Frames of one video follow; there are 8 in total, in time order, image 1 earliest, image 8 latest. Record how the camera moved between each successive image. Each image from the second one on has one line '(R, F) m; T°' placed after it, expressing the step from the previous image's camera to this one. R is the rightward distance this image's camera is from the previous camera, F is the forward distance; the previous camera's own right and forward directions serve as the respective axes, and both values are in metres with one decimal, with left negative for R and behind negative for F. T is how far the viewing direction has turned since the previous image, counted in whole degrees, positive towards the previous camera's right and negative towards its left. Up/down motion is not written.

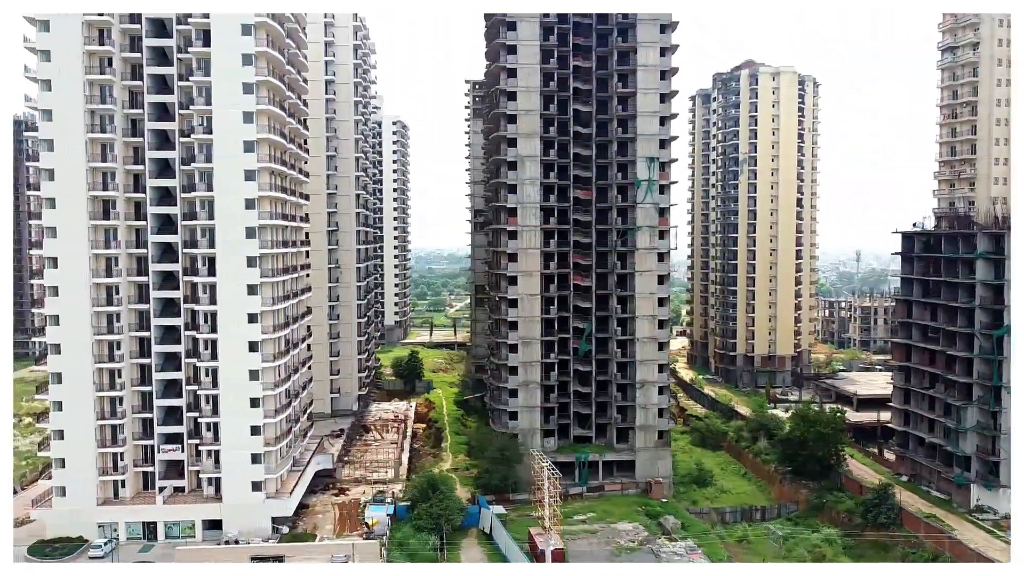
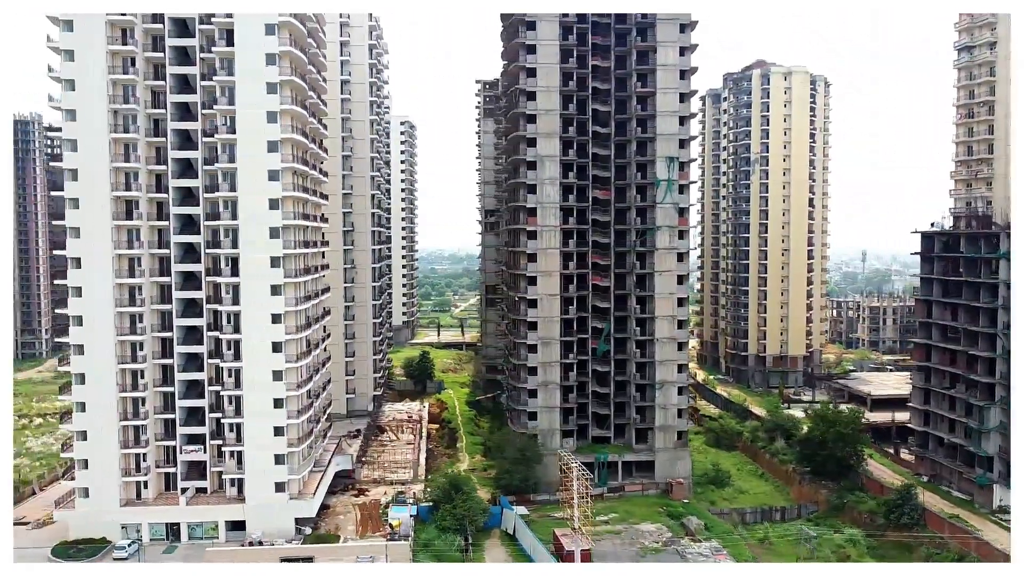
(-1.1, +0.1) m; 0°
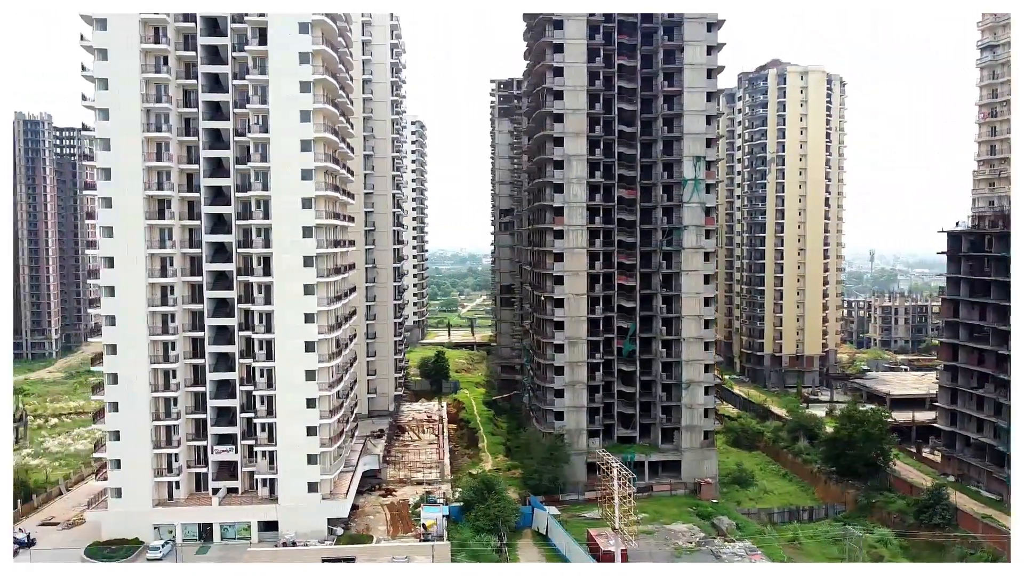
(-1.5, +0.1) m; 0°
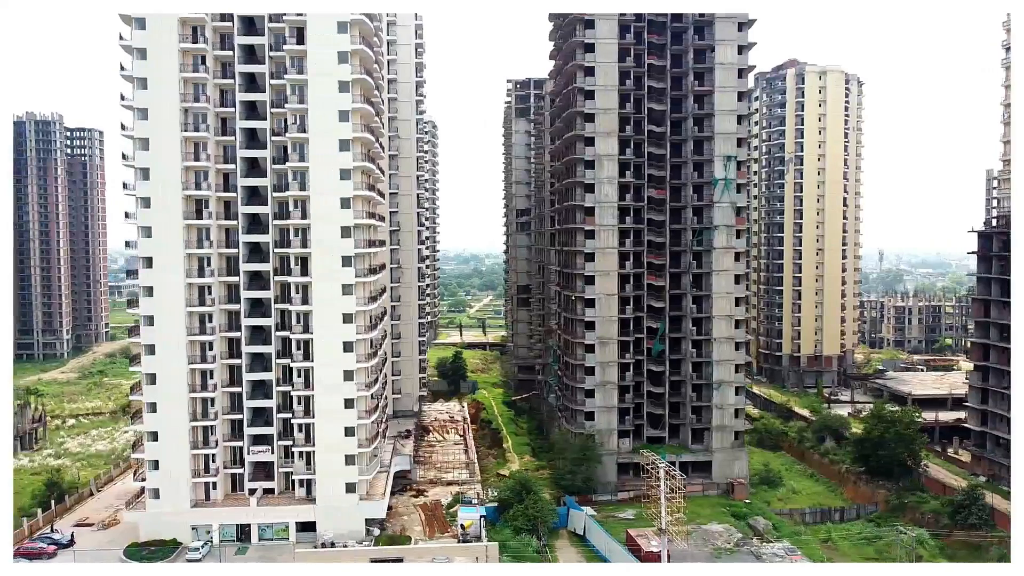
(-1.8, +0.1) m; 0°
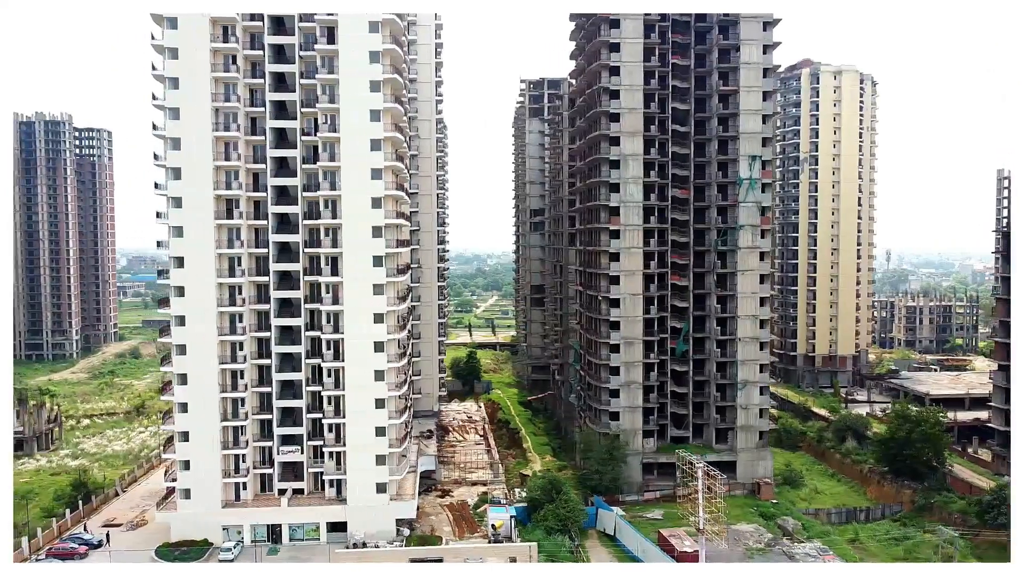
(-1.4, 0.0) m; 0°
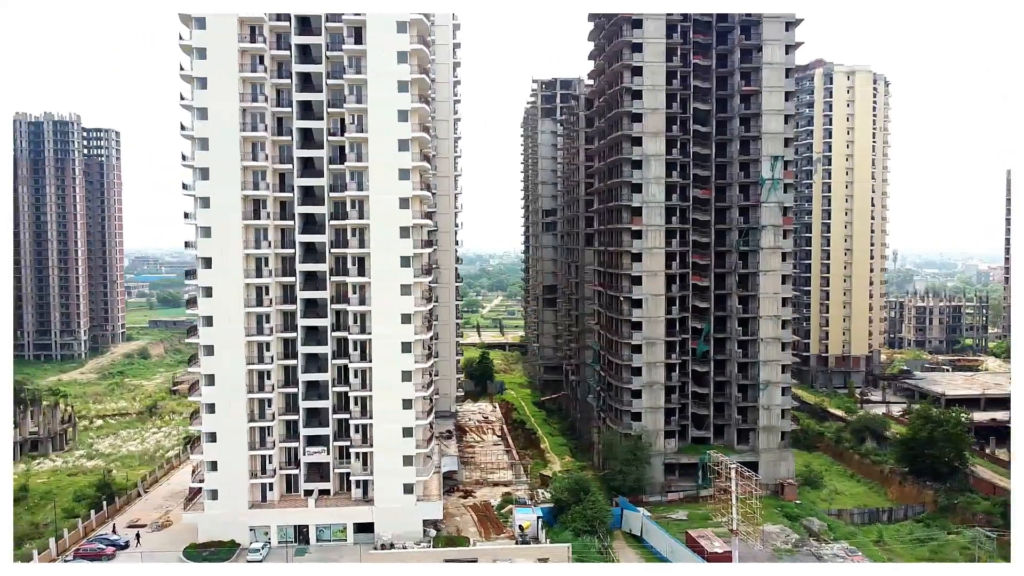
(-1.3, +0.1) m; 0°
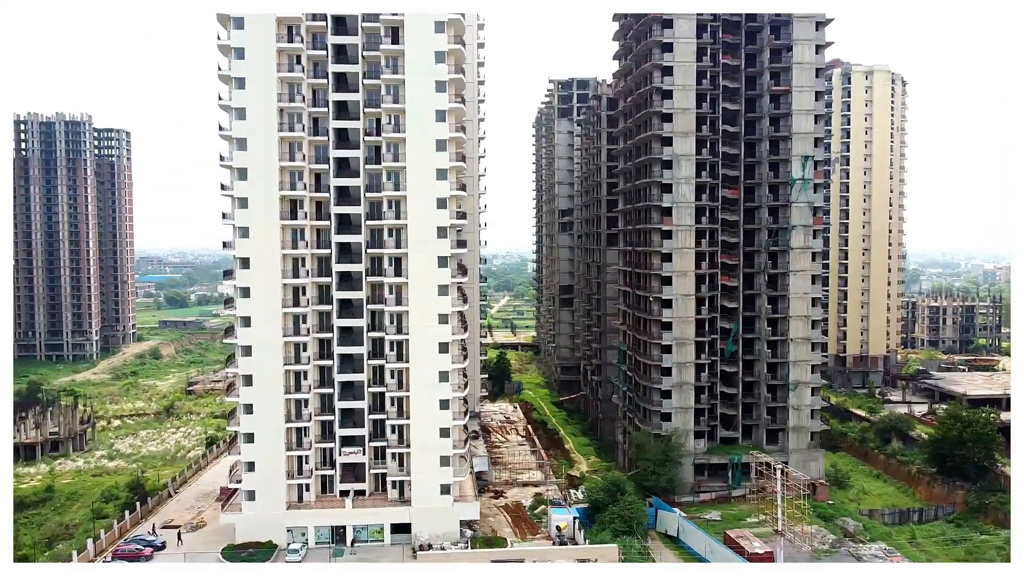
(-1.7, +0.1) m; 0°
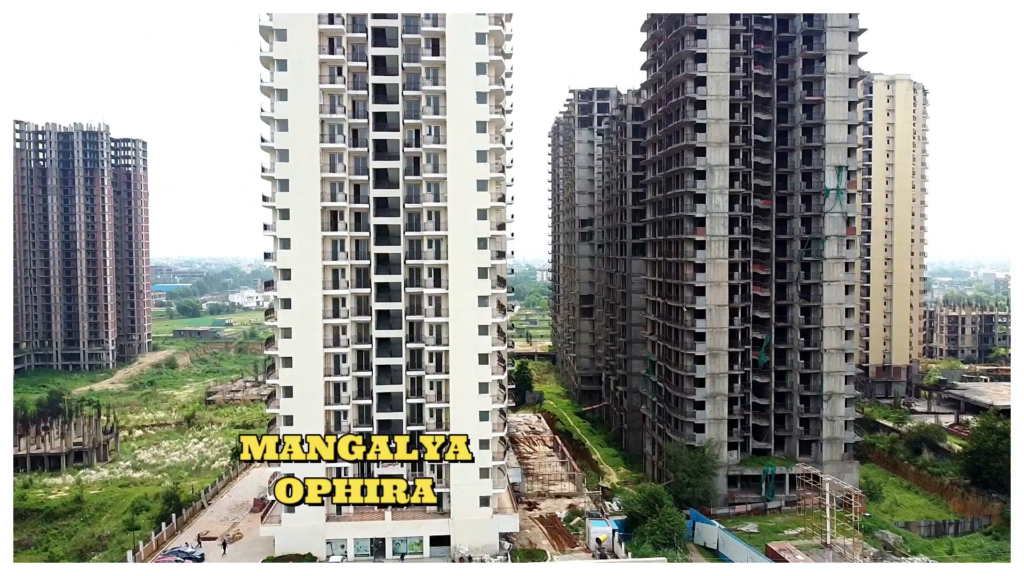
(-1.6, 0.0) m; 0°
